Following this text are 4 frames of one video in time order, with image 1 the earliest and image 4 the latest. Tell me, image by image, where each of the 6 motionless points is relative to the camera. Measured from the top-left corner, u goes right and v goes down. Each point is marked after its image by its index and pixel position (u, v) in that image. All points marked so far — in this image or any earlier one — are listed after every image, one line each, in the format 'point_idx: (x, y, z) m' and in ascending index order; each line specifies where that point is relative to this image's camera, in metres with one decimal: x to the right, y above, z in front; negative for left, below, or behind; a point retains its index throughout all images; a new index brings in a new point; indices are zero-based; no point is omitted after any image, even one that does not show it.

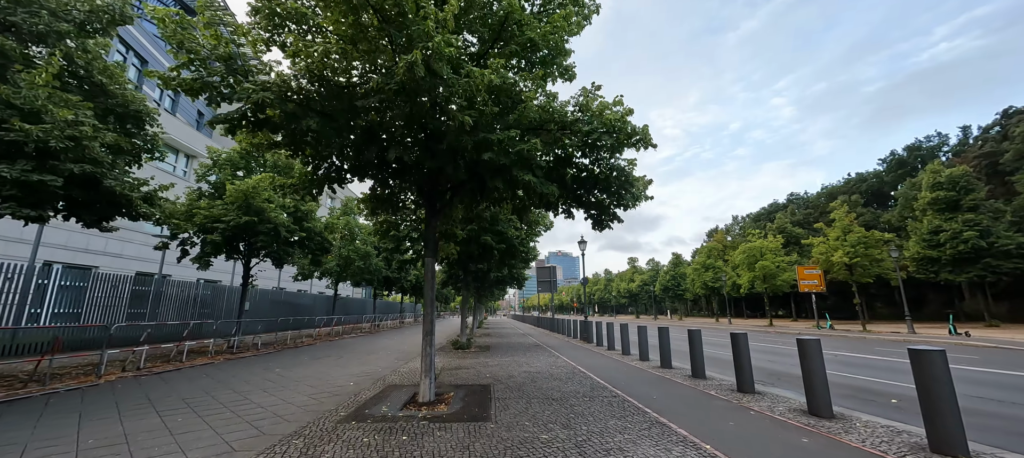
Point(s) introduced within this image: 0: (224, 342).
0: (-10.0, -3.9, +12.9) m
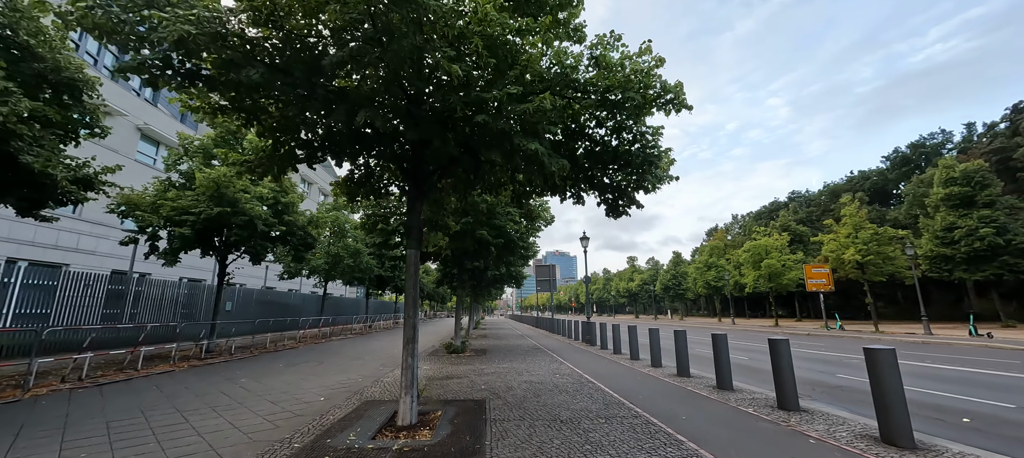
0: (-10.1, -3.7, +11.7) m
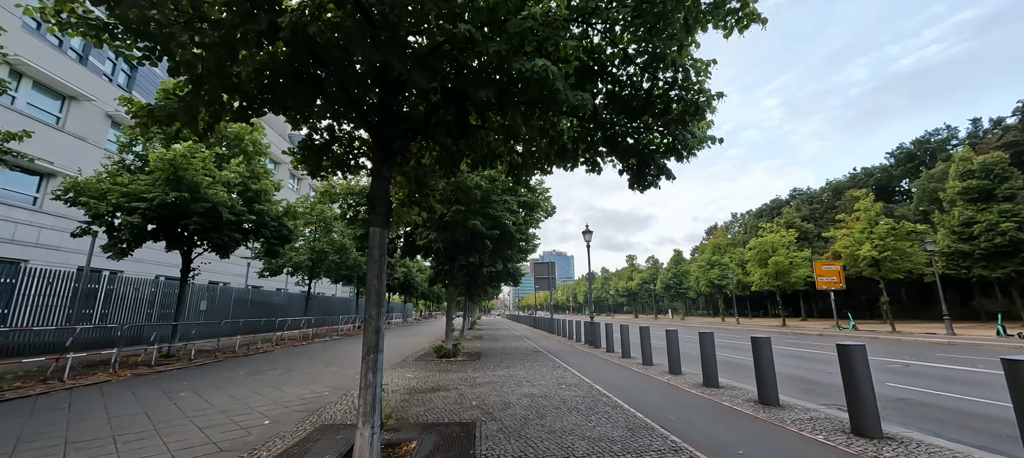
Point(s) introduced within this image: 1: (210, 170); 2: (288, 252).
0: (-10.1, -3.4, +10.2) m
1: (-8.9, +1.7, +11.0) m
2: (-11.8, -1.2, +19.7) m
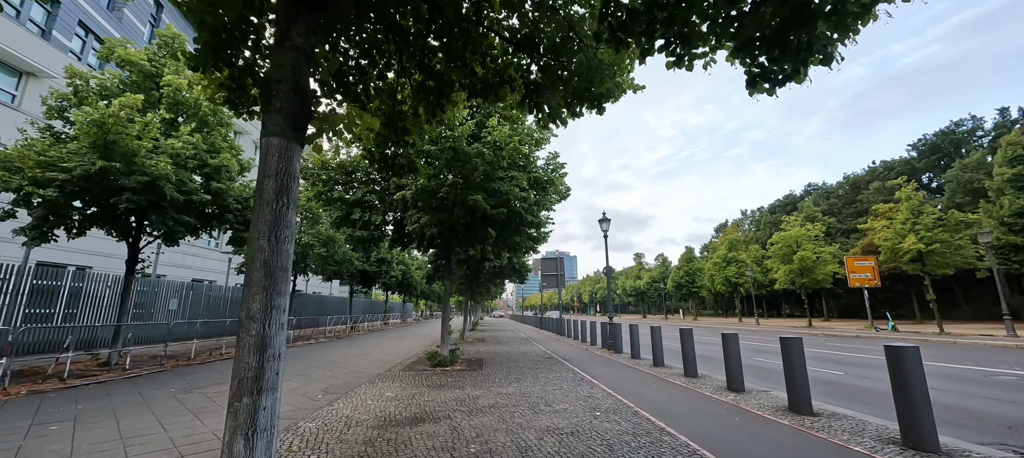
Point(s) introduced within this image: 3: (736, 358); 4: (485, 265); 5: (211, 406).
0: (-9.9, -2.9, +8.2) m
1: (-8.7, +2.2, +9.0) m
2: (-11.6, -0.7, +17.7) m
3: (+4.2, -2.4, +7.0) m
4: (-1.2, -1.6, +16.0) m
5: (-4.7, -2.7, +5.9) m
